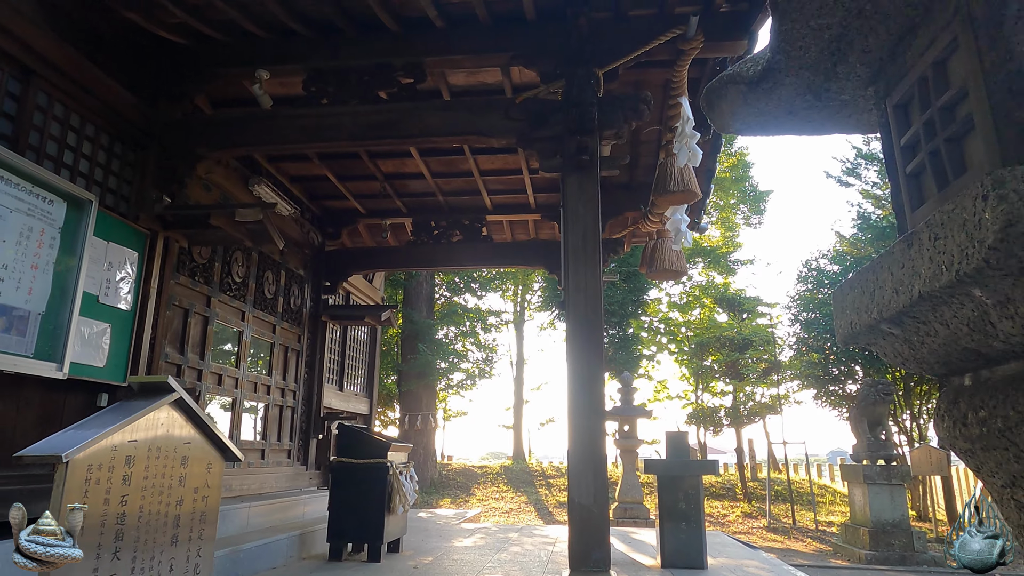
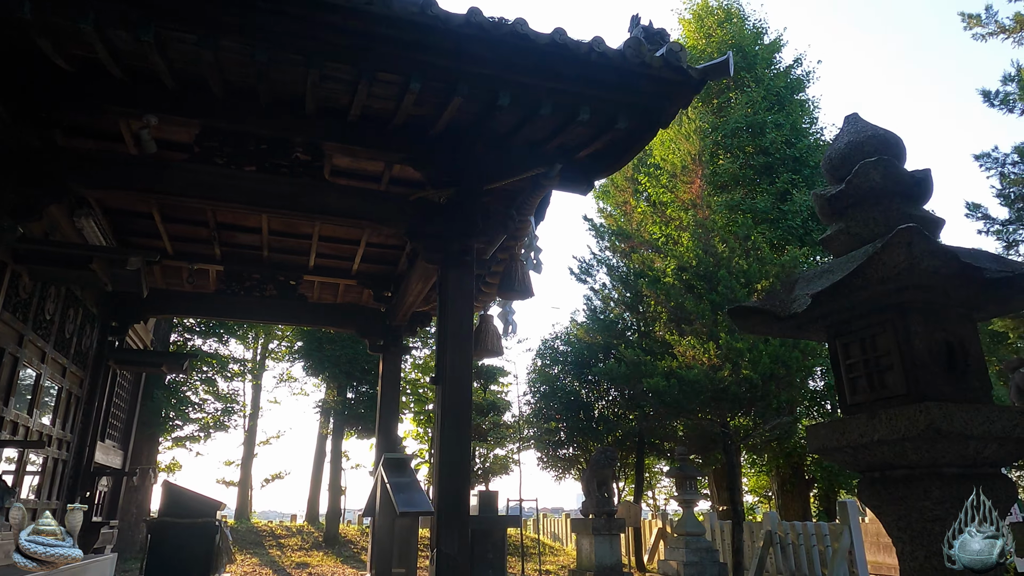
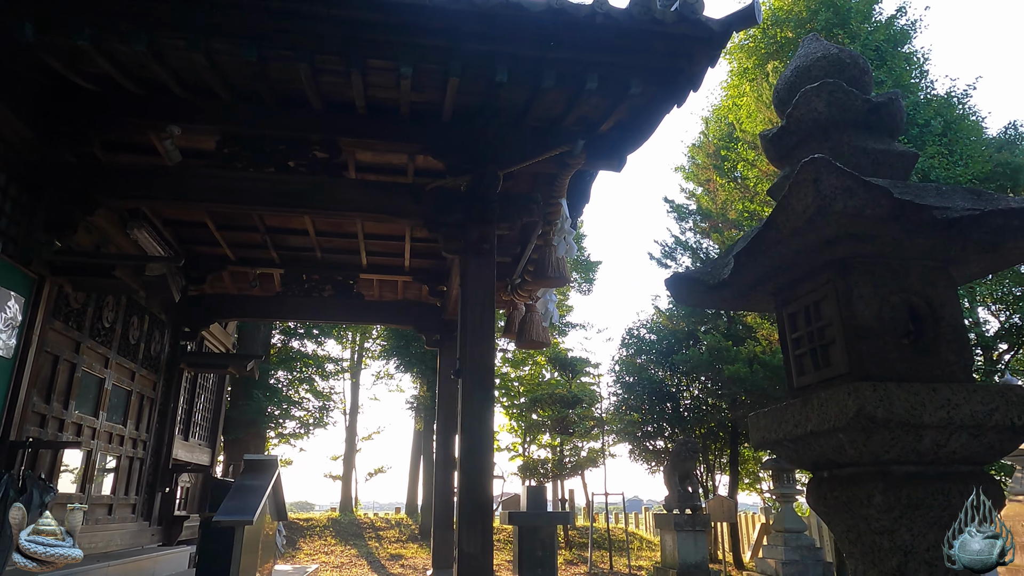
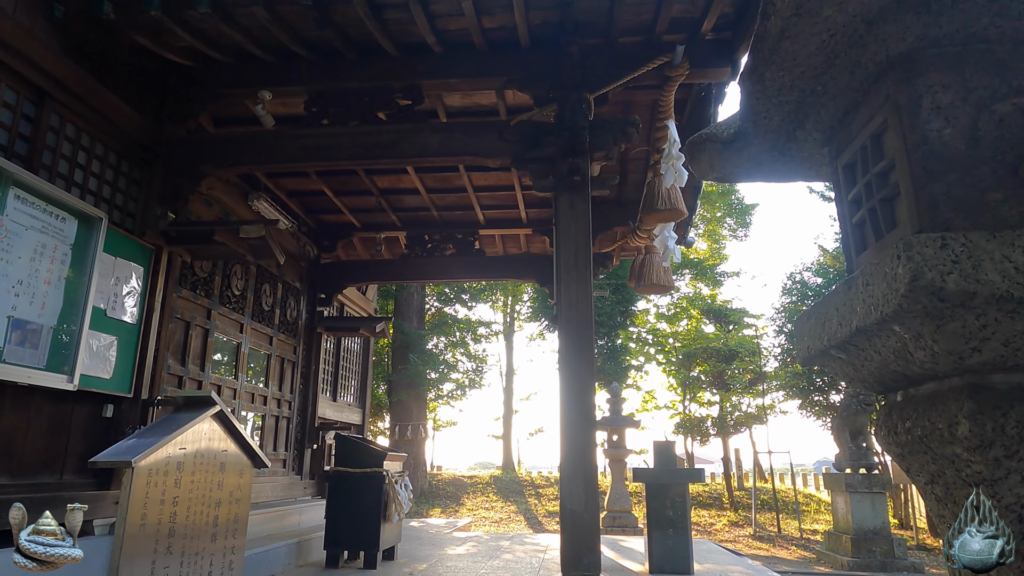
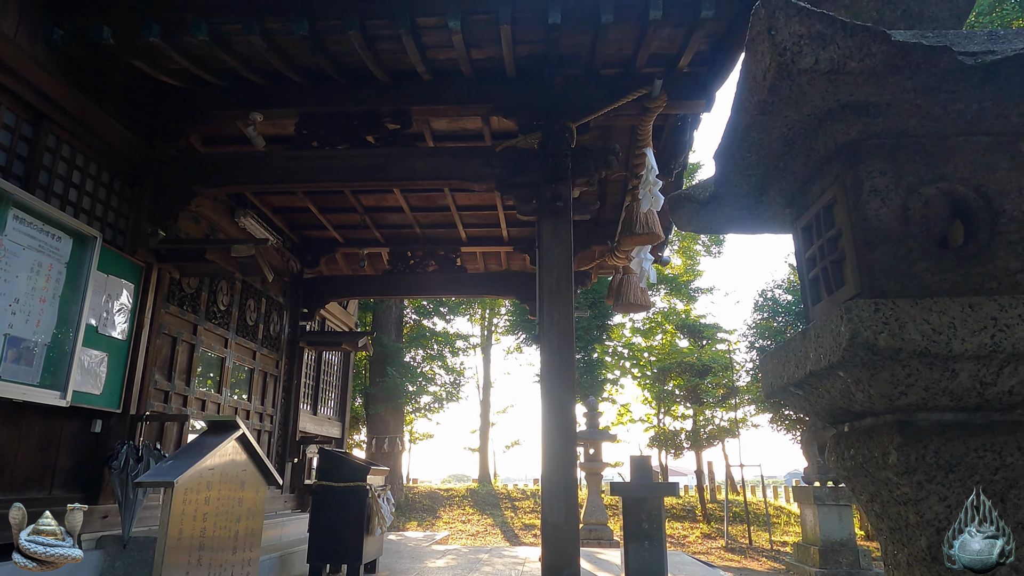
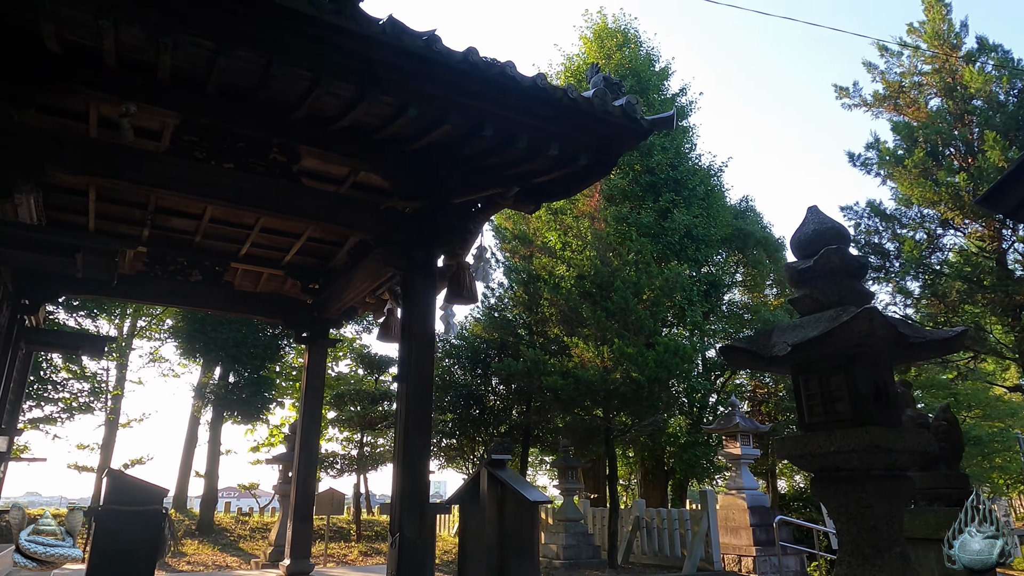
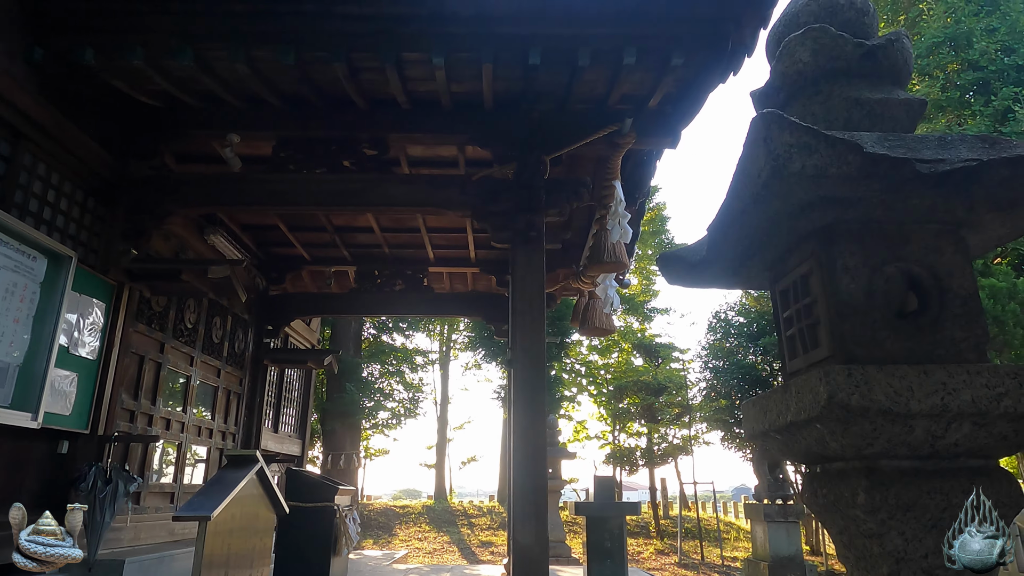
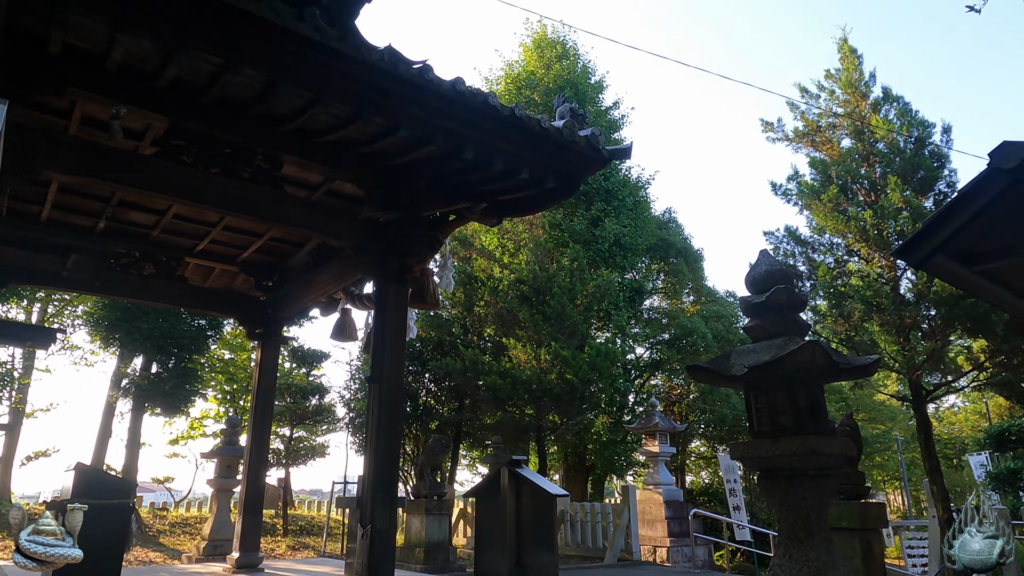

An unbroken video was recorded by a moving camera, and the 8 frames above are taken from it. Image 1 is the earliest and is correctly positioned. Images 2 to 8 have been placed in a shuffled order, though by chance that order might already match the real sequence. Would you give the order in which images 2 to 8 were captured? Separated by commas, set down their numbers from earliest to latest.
4, 5, 7, 3, 2, 6, 8
